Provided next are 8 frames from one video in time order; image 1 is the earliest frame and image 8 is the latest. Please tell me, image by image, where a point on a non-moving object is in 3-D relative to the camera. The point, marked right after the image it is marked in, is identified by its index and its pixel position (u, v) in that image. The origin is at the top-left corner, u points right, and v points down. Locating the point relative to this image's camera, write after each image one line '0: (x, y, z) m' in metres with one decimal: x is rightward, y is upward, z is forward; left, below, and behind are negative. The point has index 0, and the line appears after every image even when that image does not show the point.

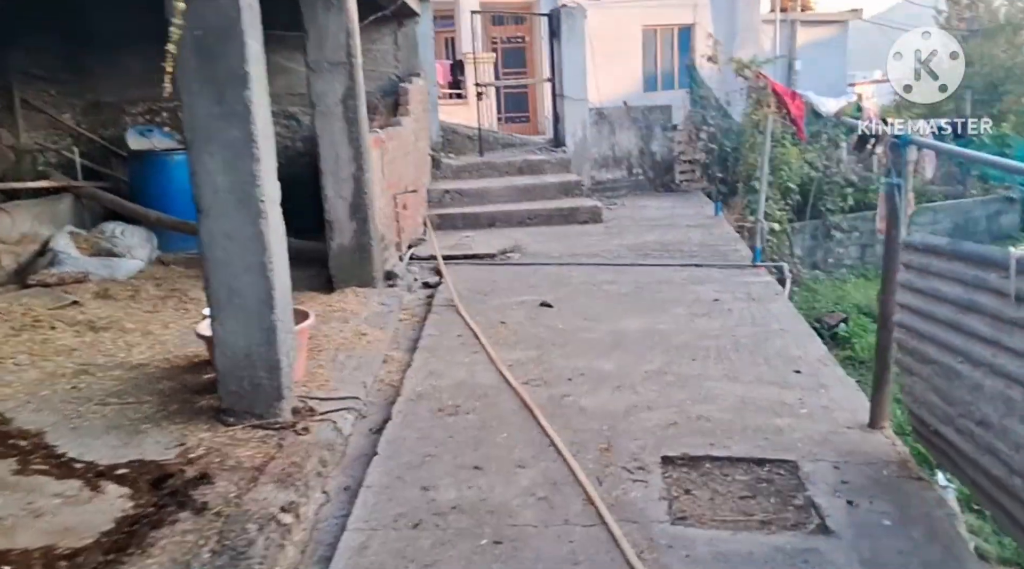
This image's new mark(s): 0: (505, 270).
0: (-0.1, +0.1, +5.5) m
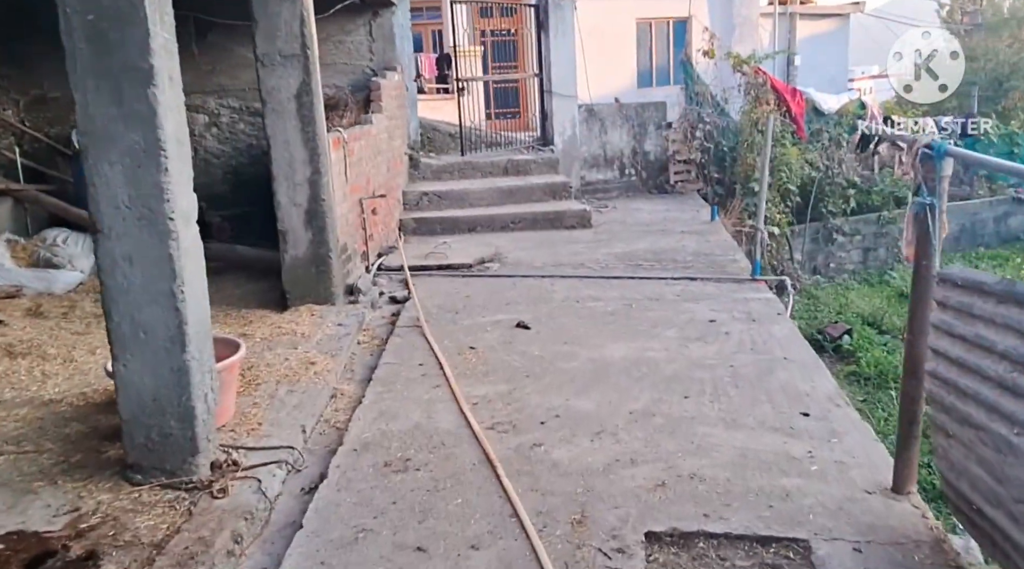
0: (-0.2, 0.0, +5.0) m
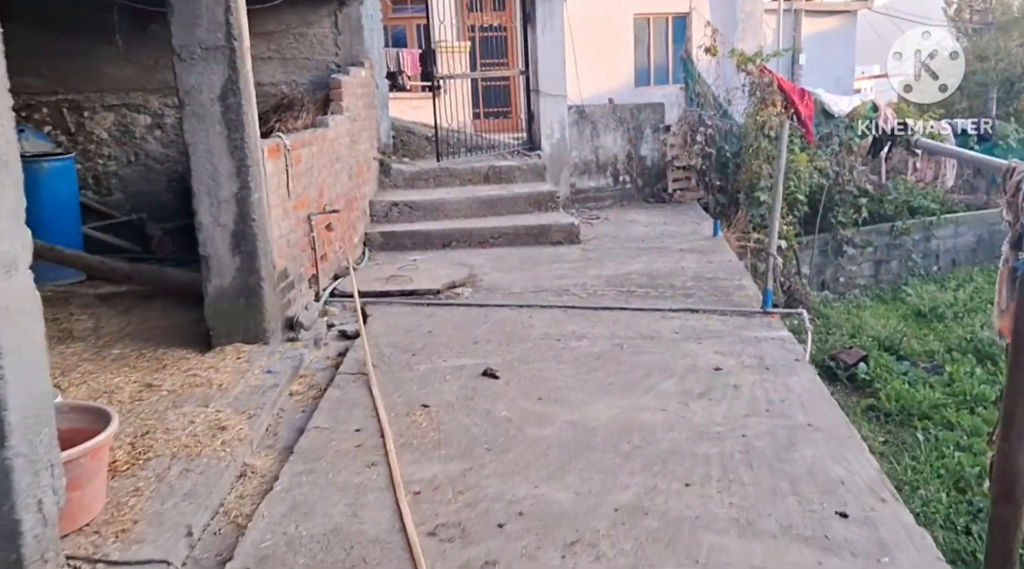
0: (-0.3, -0.1, +4.3) m
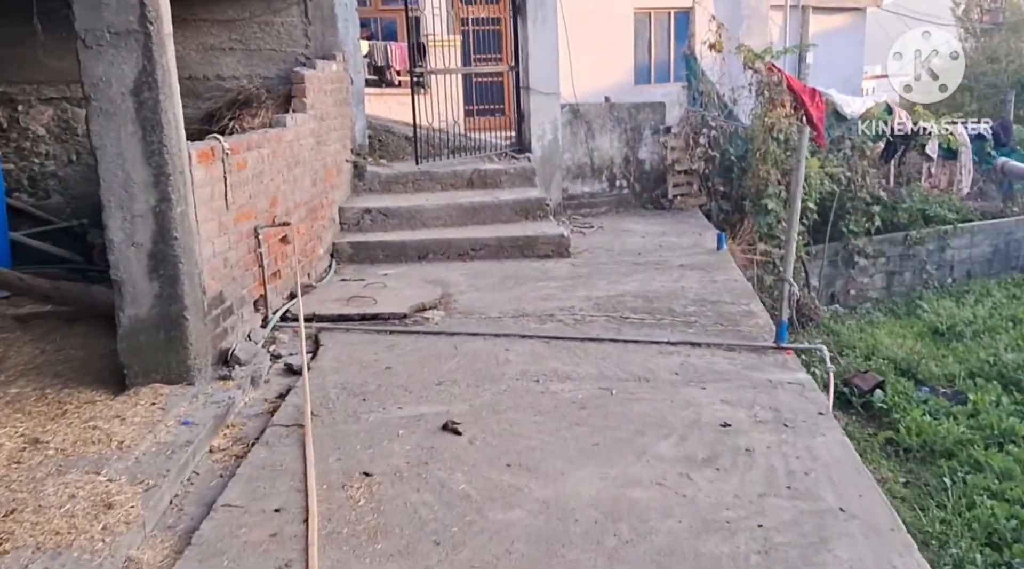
0: (-0.5, -0.3, +3.8) m
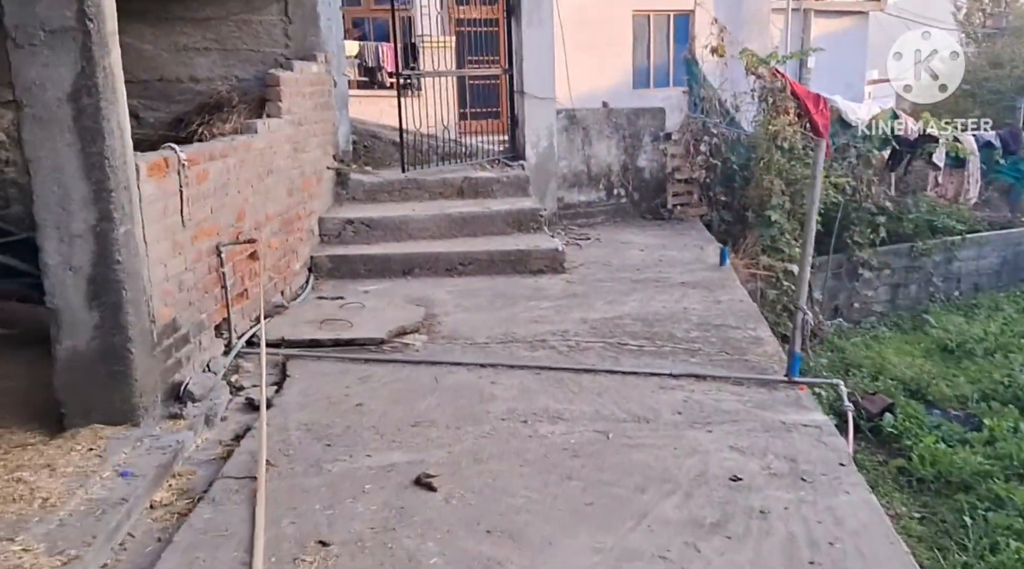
0: (-0.5, -0.4, +3.4) m
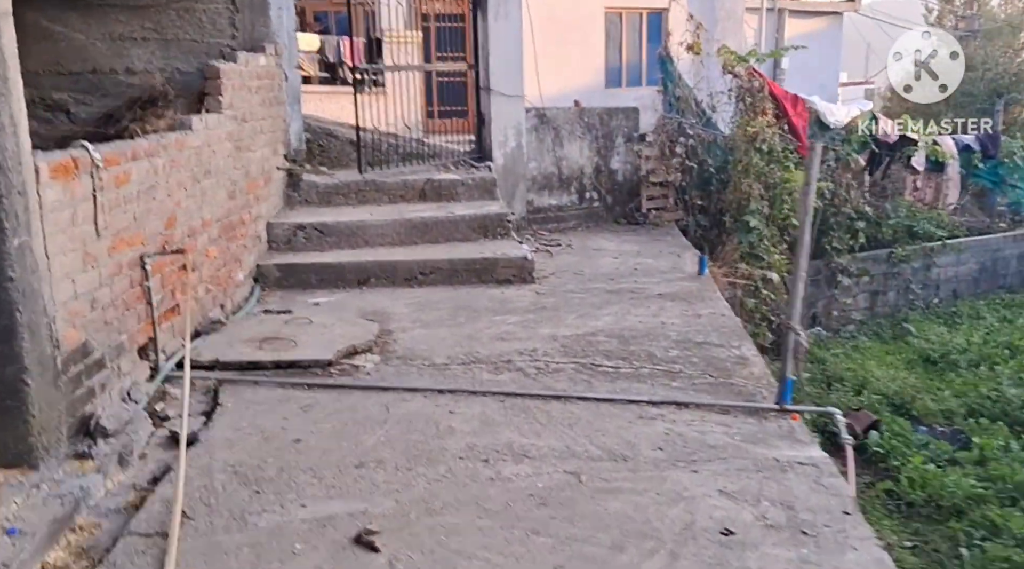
0: (-0.7, -0.4, +3.1) m
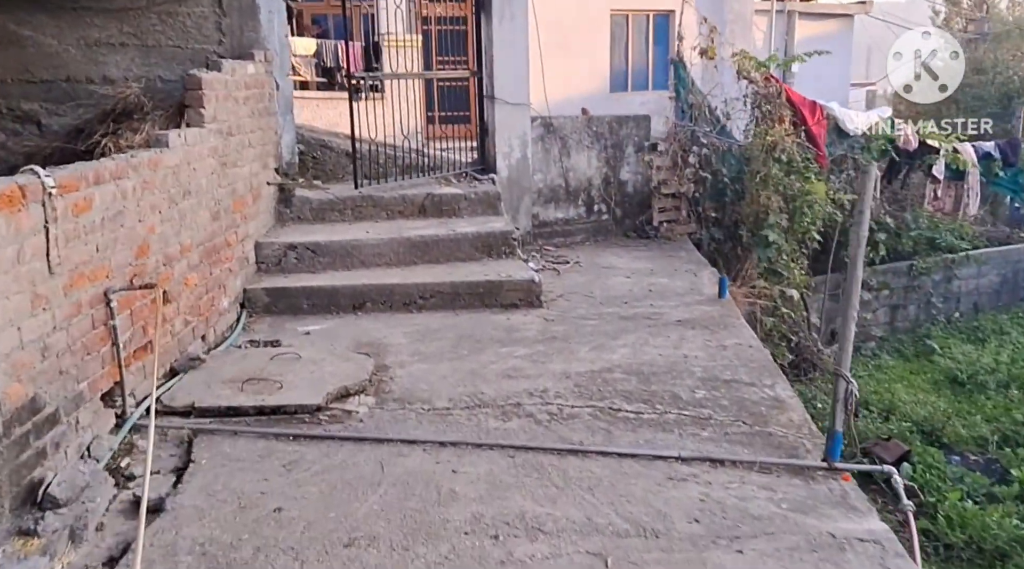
0: (-0.6, -0.6, +2.7) m
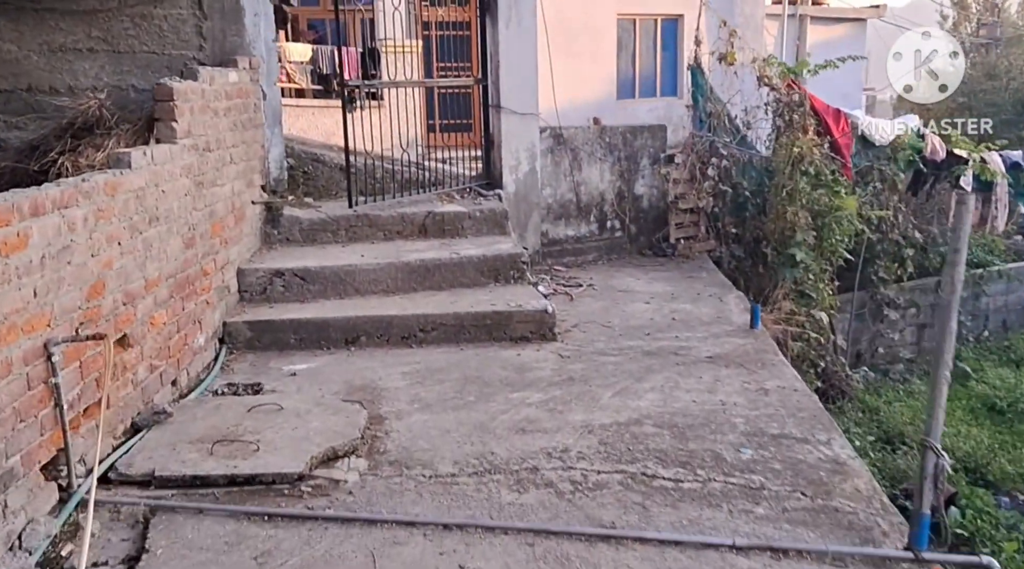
0: (-0.6, -0.7, +2.2) m
